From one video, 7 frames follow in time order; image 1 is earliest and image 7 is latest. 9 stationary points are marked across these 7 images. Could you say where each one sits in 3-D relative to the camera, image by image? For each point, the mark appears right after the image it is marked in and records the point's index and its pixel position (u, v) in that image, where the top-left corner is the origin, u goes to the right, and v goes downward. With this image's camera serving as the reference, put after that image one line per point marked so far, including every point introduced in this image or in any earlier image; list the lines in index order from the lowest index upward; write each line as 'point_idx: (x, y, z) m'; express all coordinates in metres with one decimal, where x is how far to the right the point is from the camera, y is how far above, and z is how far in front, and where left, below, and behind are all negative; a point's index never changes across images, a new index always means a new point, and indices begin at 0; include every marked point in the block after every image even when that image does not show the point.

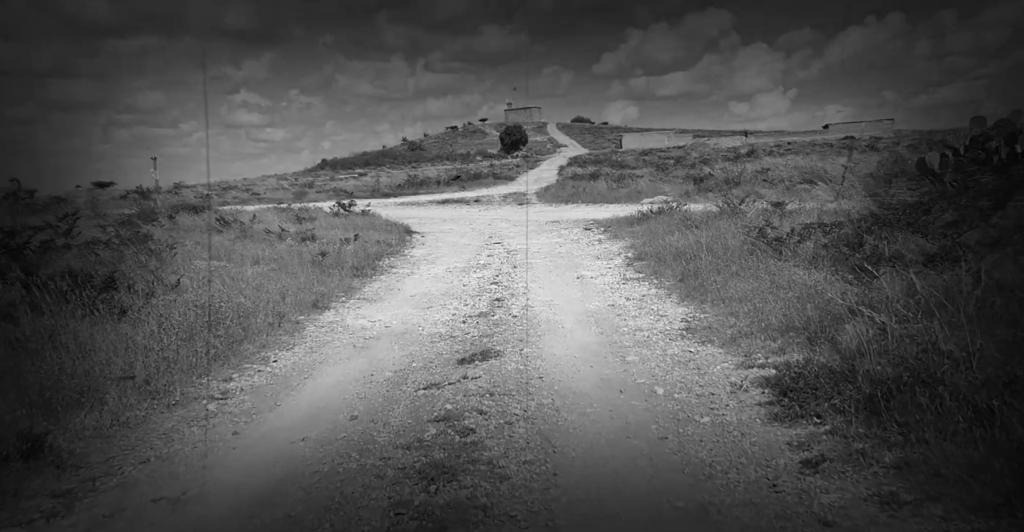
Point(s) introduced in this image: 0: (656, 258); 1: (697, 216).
0: (+2.5, +0.1, +10.7) m
1: (+4.6, +1.1, +15.1) m
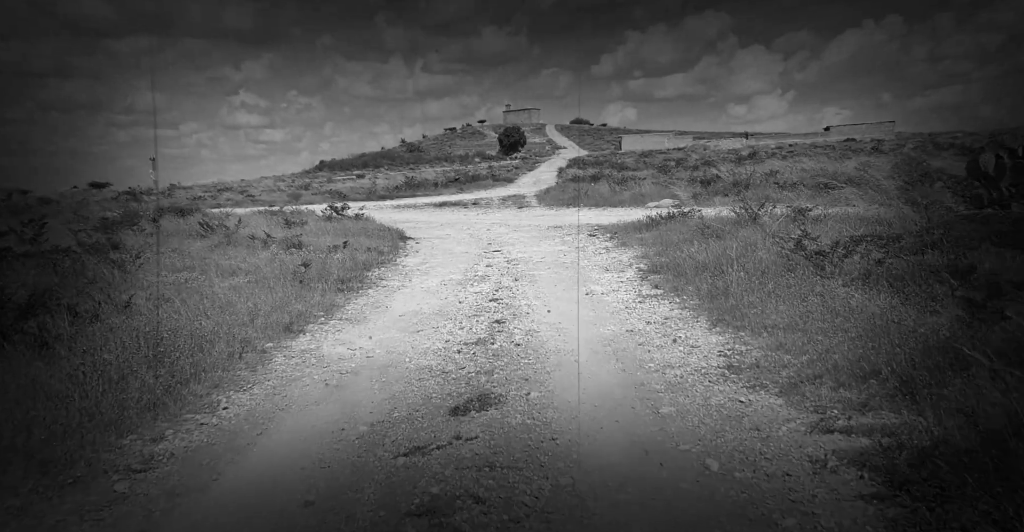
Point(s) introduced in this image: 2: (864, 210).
0: (+2.6, -0.1, +9.6) m
1: (+4.6, +0.9, +14.0) m
2: (+7.2, +1.1, +12.8) m
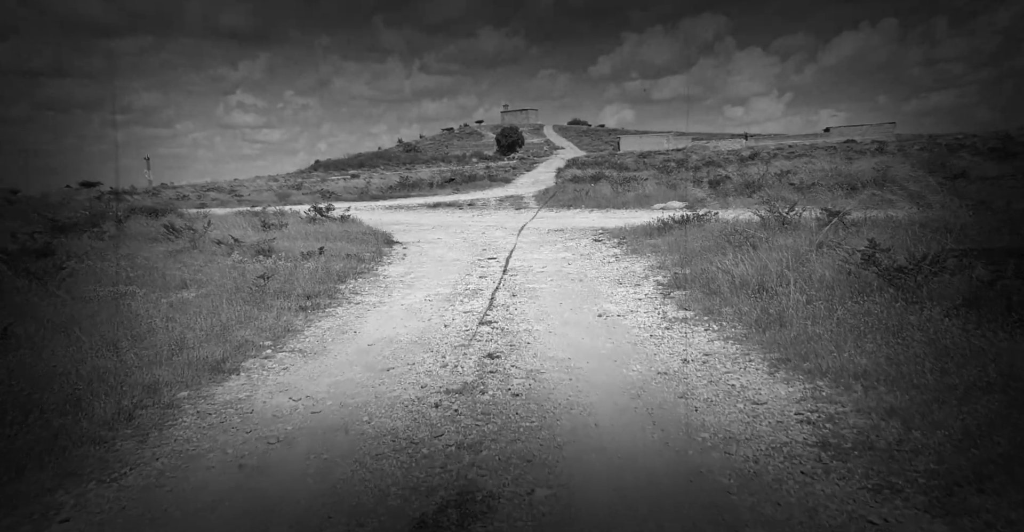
0: (+2.5, -0.3, +7.9) m
1: (+4.5, +0.7, +12.3) m
2: (+7.2, +0.9, +11.1) m
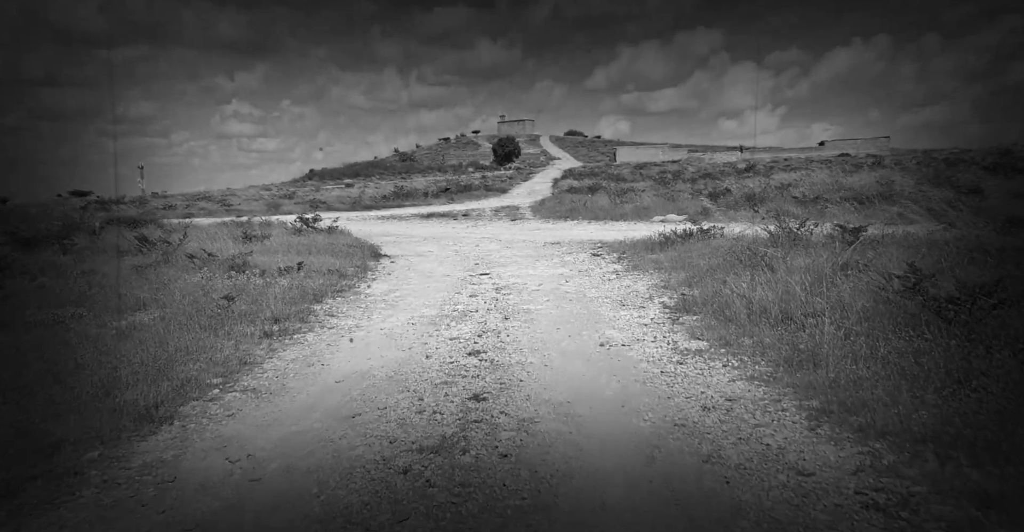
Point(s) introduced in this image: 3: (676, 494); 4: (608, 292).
0: (+2.4, -0.5, +7.1) m
1: (+4.4, +0.3, +11.5) m
2: (+7.1, +0.6, +10.3) m
3: (+0.9, -1.3, +3.5) m
4: (+1.6, -0.4, +10.2) m
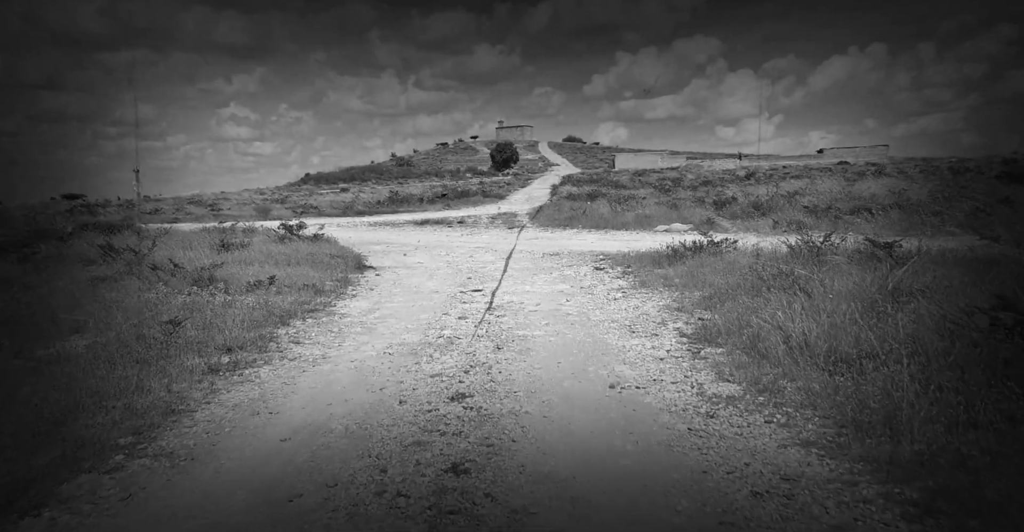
0: (+2.3, -0.8, +5.9) m
1: (+4.3, 0.0, +10.4) m
2: (+7.0, +0.3, +9.2) m
3: (+0.9, -1.5, +2.3) m
4: (+1.5, -0.7, +9.0) m
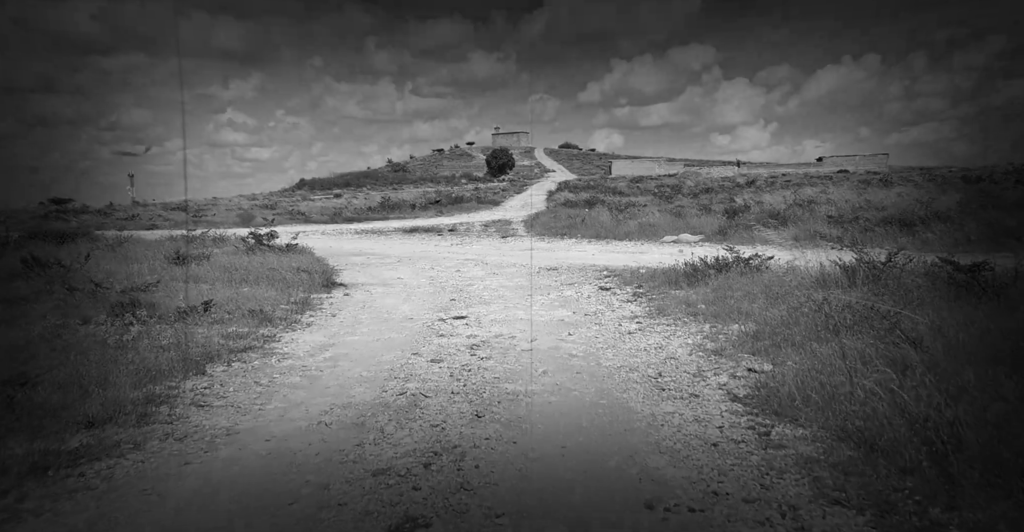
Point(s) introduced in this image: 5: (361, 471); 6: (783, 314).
0: (+2.2, -1.1, +3.8) m
1: (+4.2, -0.3, +8.3) m
2: (+6.8, -0.1, +7.1) m
3: (+0.8, -1.7, +0.2) m
4: (+1.4, -1.1, +6.9) m
5: (-1.1, -1.4, +4.2) m
6: (+3.3, -0.6, +7.6) m
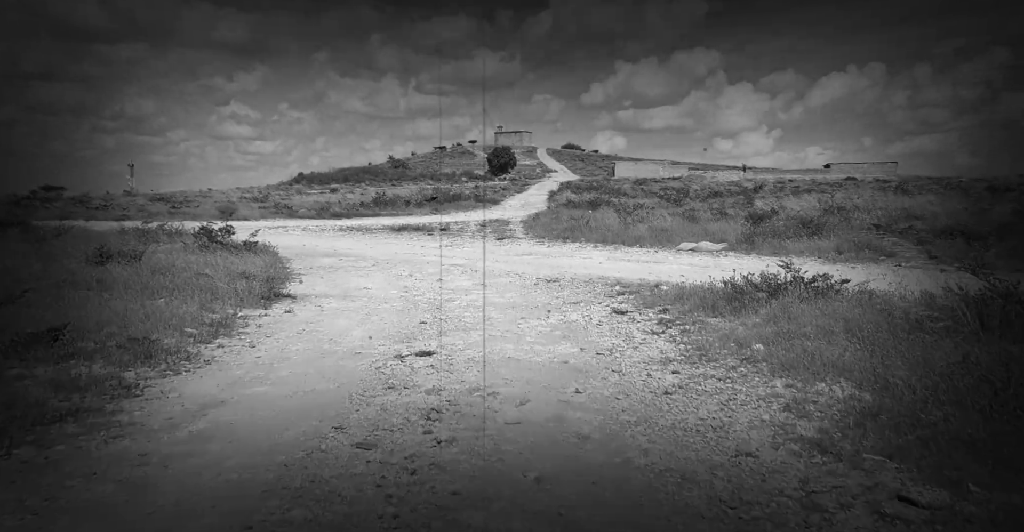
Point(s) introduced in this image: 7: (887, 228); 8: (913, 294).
0: (+2.1, -1.4, +1.0) m
1: (+4.0, -0.6, +5.5) m
2: (+6.7, -0.5, +4.4) m
3: (+0.6, -2.0, -2.6) m
4: (+1.2, -1.3, +4.2) m
5: (-1.2, -1.6, +1.5) m
6: (+3.2, -0.9, +4.8) m
7: (+10.8, +1.1, +17.4) m
8: (+5.1, -0.3, +7.9) m
